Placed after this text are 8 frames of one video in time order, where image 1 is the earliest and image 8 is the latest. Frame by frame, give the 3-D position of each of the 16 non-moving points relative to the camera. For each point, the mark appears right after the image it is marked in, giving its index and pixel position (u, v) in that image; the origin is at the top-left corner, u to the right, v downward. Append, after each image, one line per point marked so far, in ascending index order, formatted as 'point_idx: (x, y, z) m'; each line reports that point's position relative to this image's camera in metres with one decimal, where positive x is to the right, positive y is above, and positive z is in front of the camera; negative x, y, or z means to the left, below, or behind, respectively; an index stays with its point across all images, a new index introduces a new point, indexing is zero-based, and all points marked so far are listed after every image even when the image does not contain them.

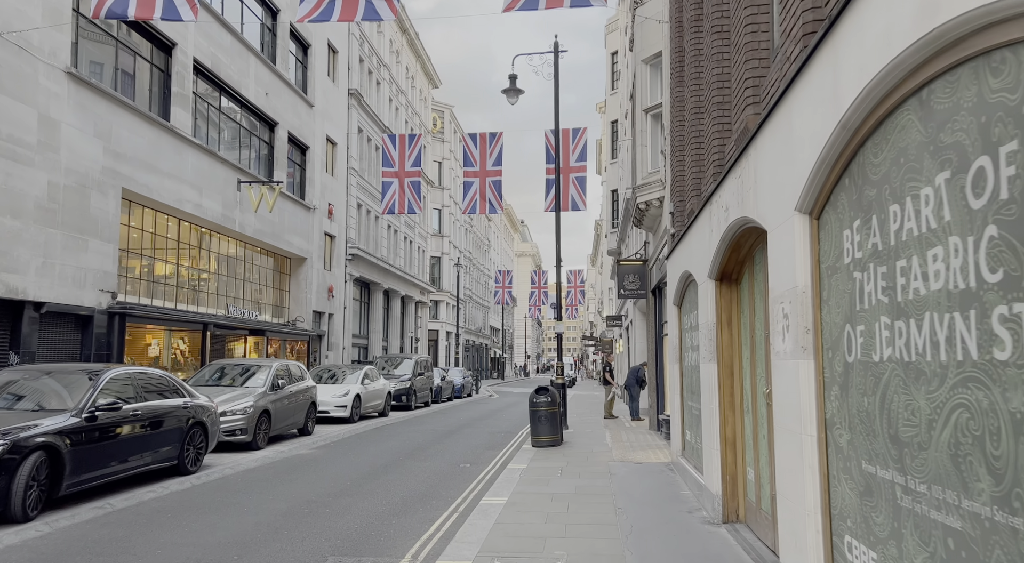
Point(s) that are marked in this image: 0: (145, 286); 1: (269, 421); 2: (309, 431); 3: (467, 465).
0: (-10.0, -0.1, +19.3) m
1: (-4.5, -2.6, +13.2) m
2: (-4.4, -3.2, +15.2) m
3: (-0.8, -3.2, +12.4) m
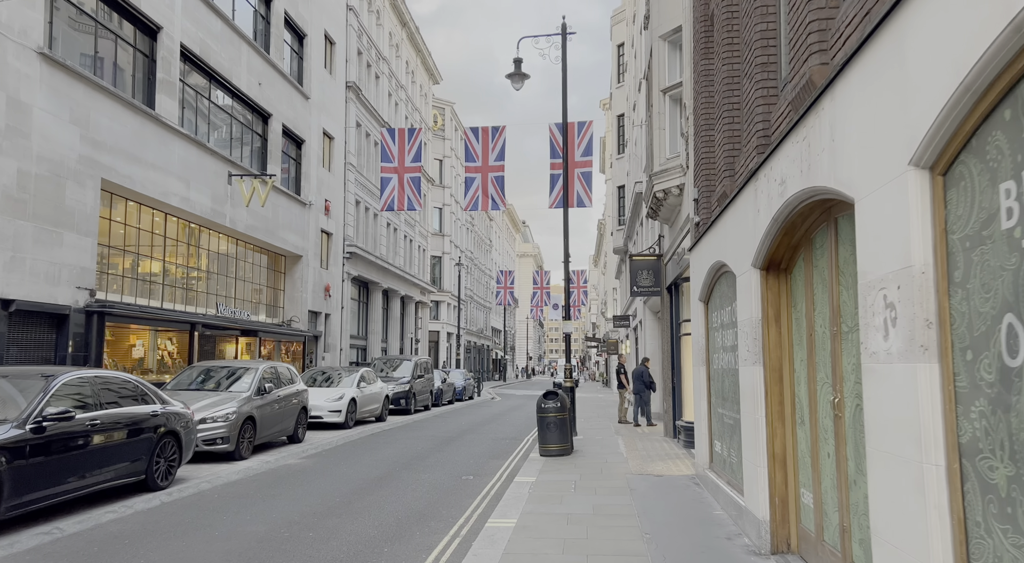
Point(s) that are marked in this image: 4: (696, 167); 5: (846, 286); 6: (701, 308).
0: (-9.9, -0.1, +18.3) m
1: (-4.4, -2.5, +12.1) m
2: (-4.3, -3.2, +14.2) m
3: (-0.7, -3.1, +11.3) m
4: (+2.8, +1.7, +10.6) m
5: (+2.3, 0.0, +4.9) m
6: (+2.7, -0.4, +9.9) m
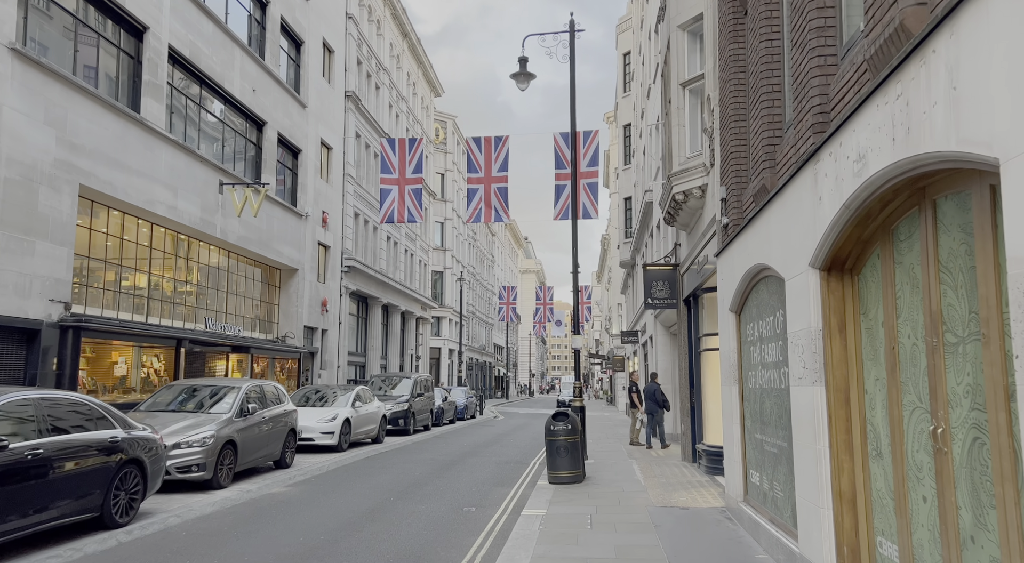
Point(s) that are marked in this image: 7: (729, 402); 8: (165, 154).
0: (-9.7, -0.4, +17.3) m
1: (-4.3, -2.7, +11.0) m
2: (-4.2, -3.4, +13.1) m
3: (-0.6, -3.3, +10.2) m
4: (+2.9, +1.6, +9.6) m
5: (+2.4, 0.0, +3.8) m
6: (+2.8, -0.5, +8.8) m
7: (+2.8, -1.5, +9.0) m
8: (-8.9, +3.2, +18.0) m
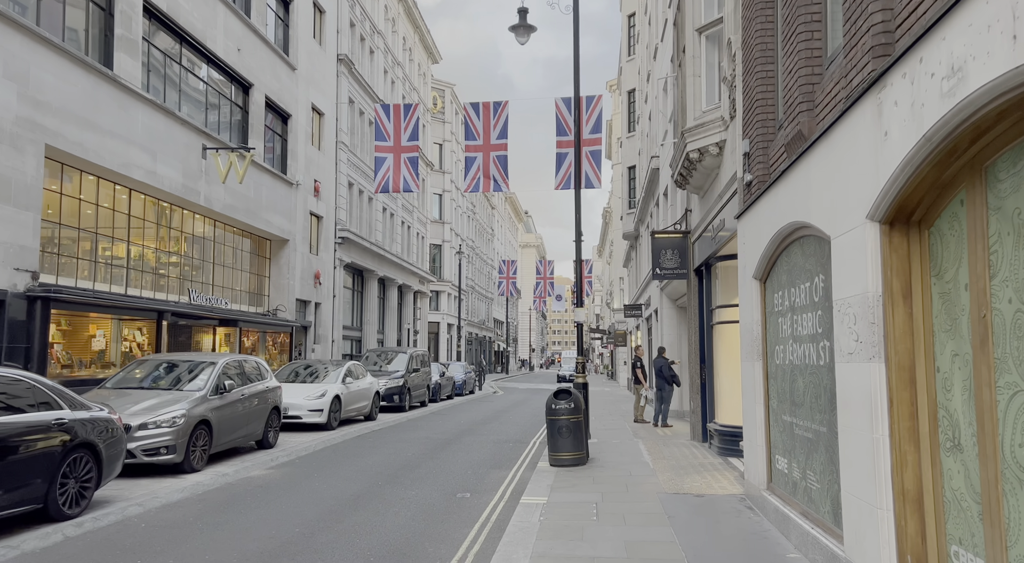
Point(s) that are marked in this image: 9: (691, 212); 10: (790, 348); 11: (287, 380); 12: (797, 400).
0: (-9.8, +0.3, +16.3) m
1: (-4.3, -2.2, +10.1) m
2: (-4.2, -2.8, +12.2) m
3: (-0.6, -2.8, +9.3) m
4: (+2.8, +2.0, +8.5) m
5: (+2.4, +0.2, +2.9) m
6: (+2.7, -0.1, +7.9) m
7: (+2.7, -1.1, +8.1) m
8: (-8.9, +4.0, +16.9) m
9: (+3.5, +1.4, +14.0) m
10: (+2.7, -0.6, +6.7) m
11: (-5.2, -2.3, +16.4) m
12: (+2.6, -1.1, +6.6) m
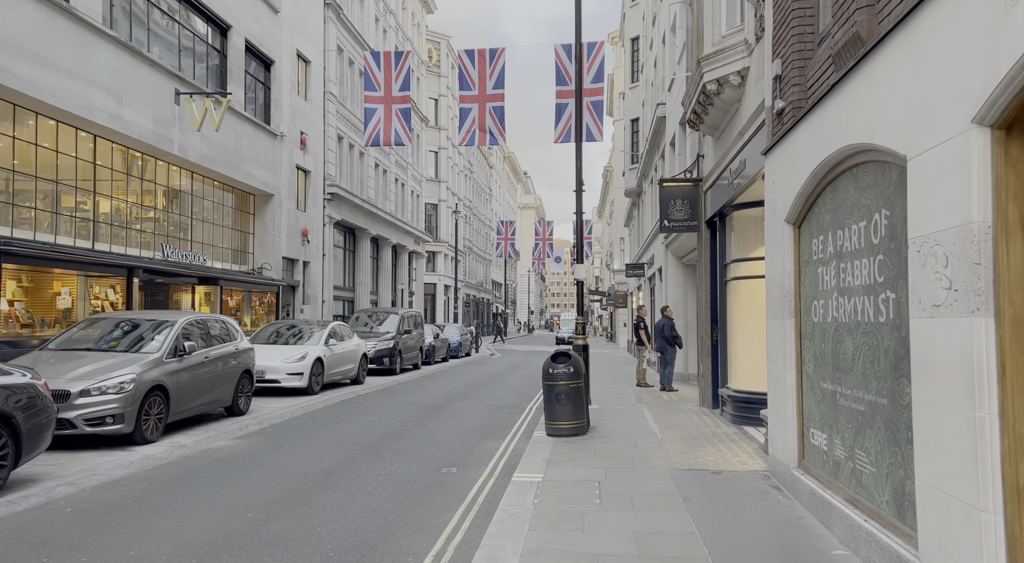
0: (-9.9, +1.3, +15.1) m
1: (-4.4, -1.5, +9.1) m
2: (-4.3, -2.0, +11.2) m
3: (-0.7, -2.2, +8.3) m
4: (+2.7, +2.6, +7.3) m
5: (+2.3, +0.5, +1.7) m
6: (+2.6, +0.5, +6.7) m
7: (+2.6, -0.6, +7.0) m
8: (-9.0, +5.0, +15.5) m
9: (+3.4, +2.2, +12.7) m
10: (+2.6, -0.2, +5.6) m
11: (-5.3, -1.3, +15.4) m
12: (+2.6, -0.6, +5.5) m
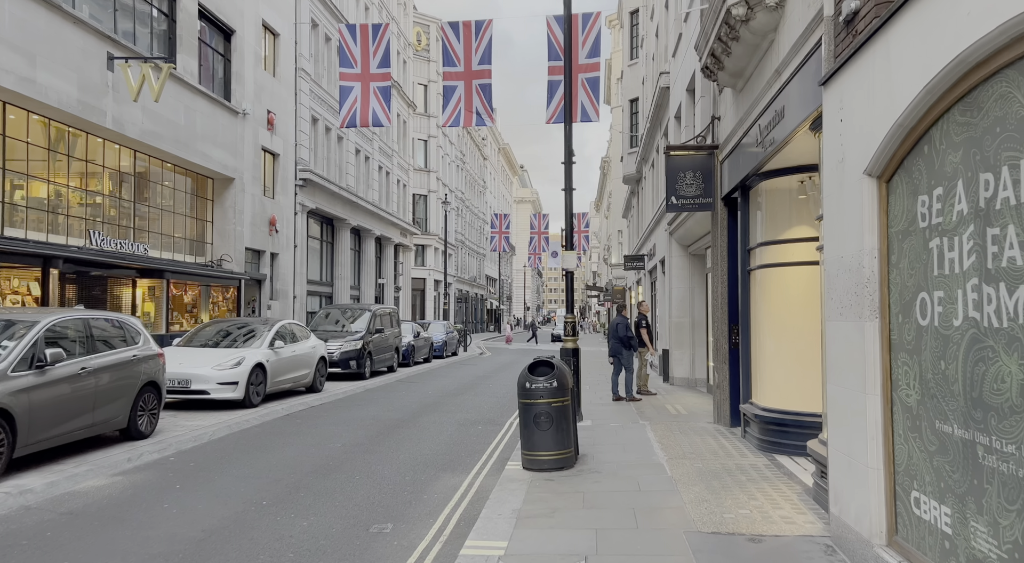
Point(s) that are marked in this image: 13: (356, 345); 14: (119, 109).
0: (-10.3, +1.5, +12.8) m
1: (-4.8, -1.4, +6.8) m
2: (-4.7, -1.9, +8.9) m
3: (-1.1, -2.1, +6.1) m
4: (+2.4, +2.7, +5.0) m
5: (+1.9, +0.6, -0.6) m
6: (+2.3, +0.6, +4.5) m
7: (+2.3, -0.5, +4.7) m
8: (-9.4, +5.1, +13.2) m
9: (+3.1, +2.4, +10.5) m
10: (+2.2, -0.1, +3.3) m
11: (-5.7, -1.1, +13.1) m
12: (+2.2, -0.5, +3.2) m
13: (-4.0, -1.6, +17.9) m
14: (-9.1, +4.0, +16.4) m
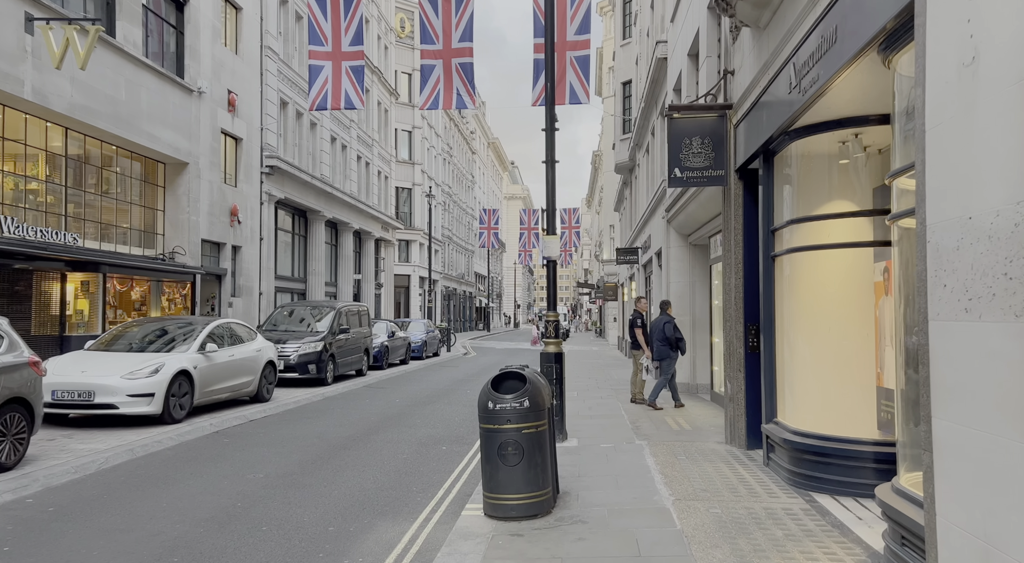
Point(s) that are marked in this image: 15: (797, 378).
0: (-10.7, +1.6, +10.8) m
1: (-5.1, -1.3, +4.9) m
2: (-5.0, -1.8, +7.0) m
3: (-1.4, -2.0, +4.2) m
4: (+2.1, +2.8, +3.1) m
5: (+1.7, +0.6, -2.4) m
6: (+2.0, +0.7, +2.6) m
7: (+2.0, -0.4, +2.9) m
8: (-9.8, +5.3, +11.2) m
9: (+2.7, +2.5, +8.6) m
10: (+1.9, 0.0, +1.5) m
11: (-6.1, -1.0, +11.1) m
12: (+1.9, -0.4, +1.4) m
13: (-4.4, -1.5, +16.0) m
14: (-9.6, +4.1, +14.4) m
15: (+2.8, -0.9, +6.8) m
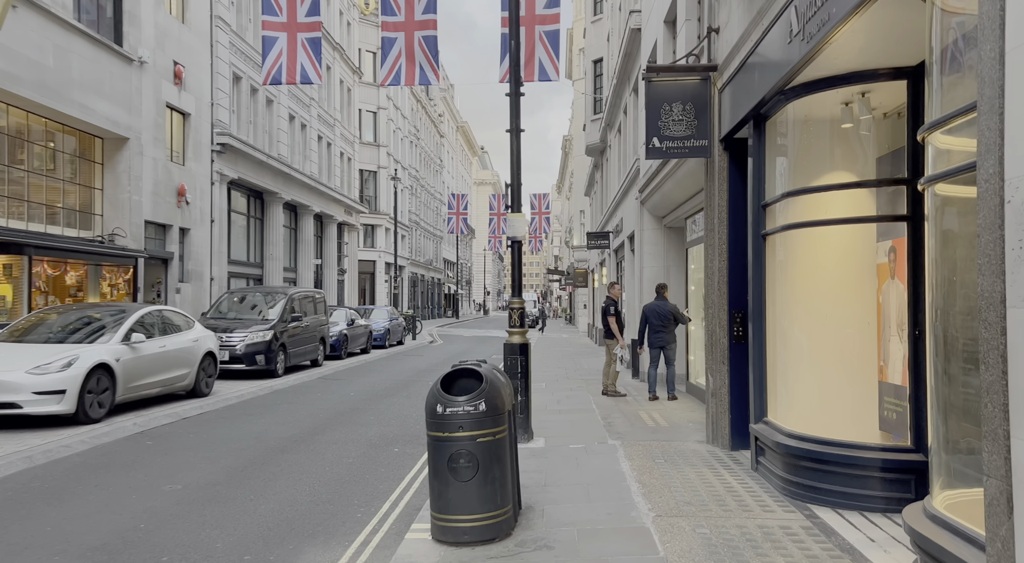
0: (-11.2, +1.8, +9.4) m
1: (-5.4, -1.2, +3.7) m
2: (-5.4, -1.6, +5.9) m
3: (-1.7, -1.9, +3.2) m
4: (+1.9, +2.9, +2.2) m
5: (+1.7, +0.6, -3.3) m
6: (+1.8, +0.7, +1.7) m
7: (+1.8, -0.3, +2.0) m
8: (-10.3, +5.5, +9.7) m
9: (+2.2, +2.7, +7.7) m
10: (+1.8, +0.1, +0.6) m
11: (-6.7, -0.8, +9.9) m
12: (+1.8, -0.4, +0.5) m
13: (-5.2, -1.1, +14.9) m
14: (-10.3, +4.4, +13.0) m
15: (+2.4, -0.8, +6.0) m
